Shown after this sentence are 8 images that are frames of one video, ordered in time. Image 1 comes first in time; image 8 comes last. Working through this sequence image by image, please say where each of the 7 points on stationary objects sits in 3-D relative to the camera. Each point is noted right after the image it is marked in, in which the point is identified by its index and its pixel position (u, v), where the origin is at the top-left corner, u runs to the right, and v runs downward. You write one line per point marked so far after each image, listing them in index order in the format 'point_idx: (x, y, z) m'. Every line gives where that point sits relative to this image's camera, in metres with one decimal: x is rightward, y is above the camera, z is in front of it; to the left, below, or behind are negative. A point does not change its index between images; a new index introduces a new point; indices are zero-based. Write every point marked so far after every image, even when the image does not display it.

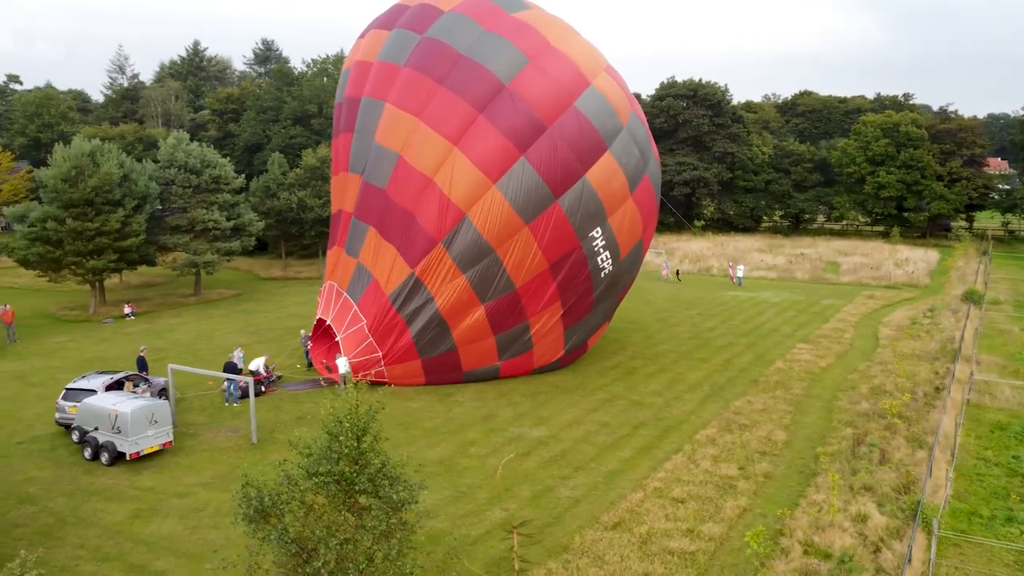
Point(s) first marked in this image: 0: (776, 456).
0: (+4.5, -2.9, +11.6) m
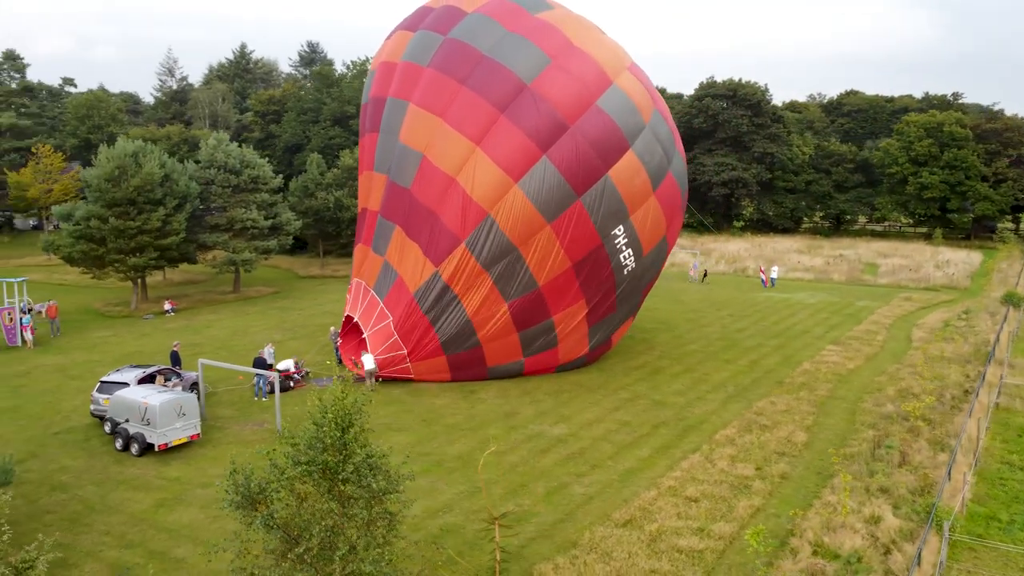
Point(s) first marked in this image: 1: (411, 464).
0: (+4.8, -2.9, +11.5) m
1: (-1.9, -3.4, +13.0) m
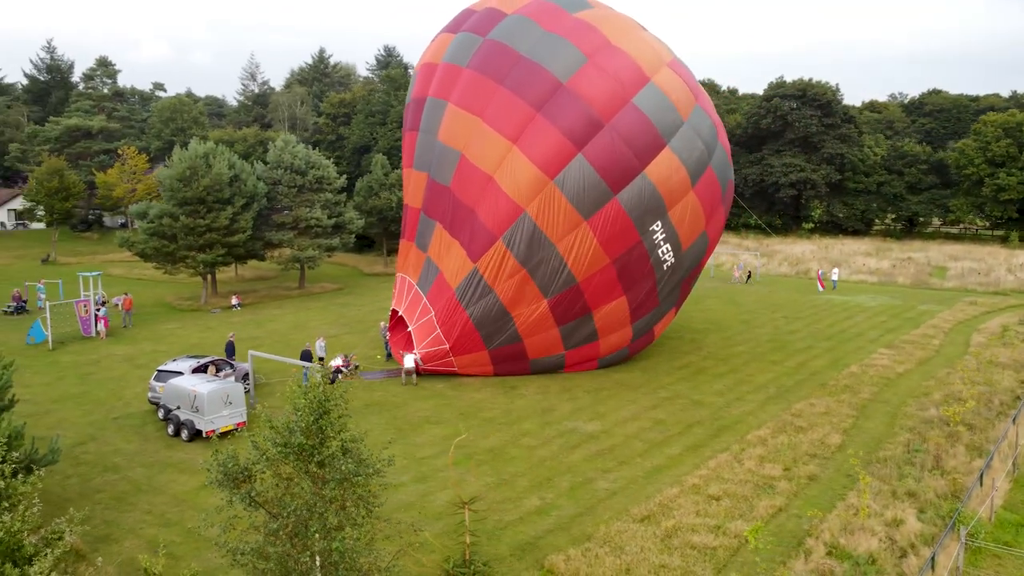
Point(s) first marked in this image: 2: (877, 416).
0: (+5.2, -2.8, +11.3) m
1: (-1.3, -3.3, +13.3) m
2: (+7.7, -2.7, +14.2) m
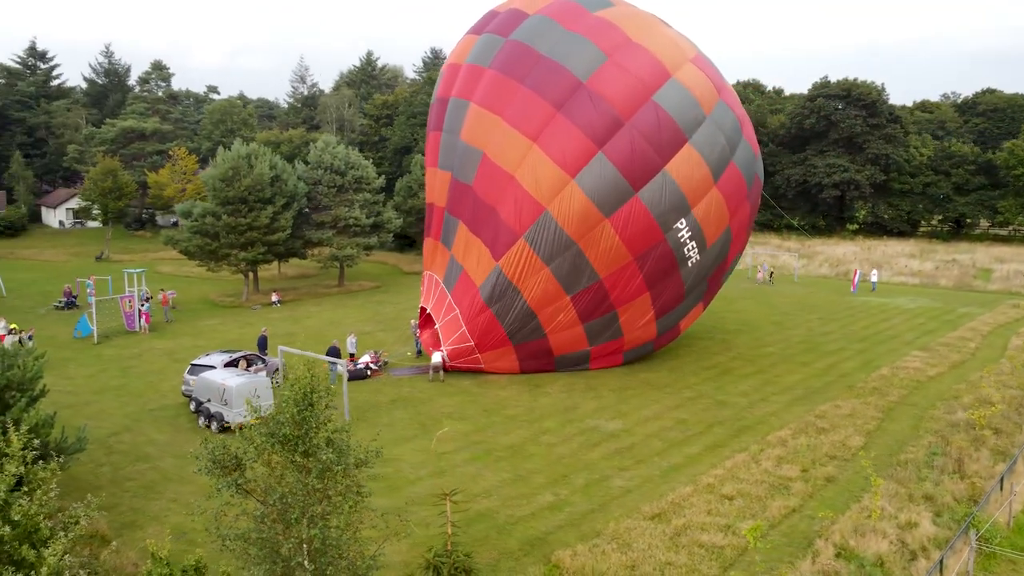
0: (+5.5, -2.8, +11.1) m
1: (-1.0, -3.2, +13.5) m
2: (+8.1, -2.7, +13.9) m
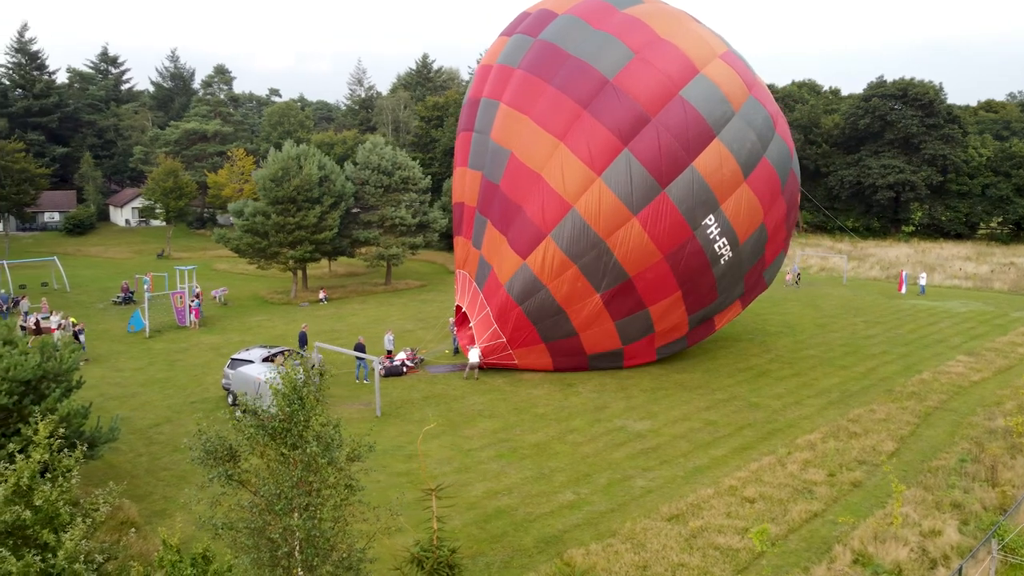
0: (+5.8, -2.8, +10.8) m
1: (-0.5, -3.2, +13.6) m
2: (+8.6, -2.7, +13.5) m
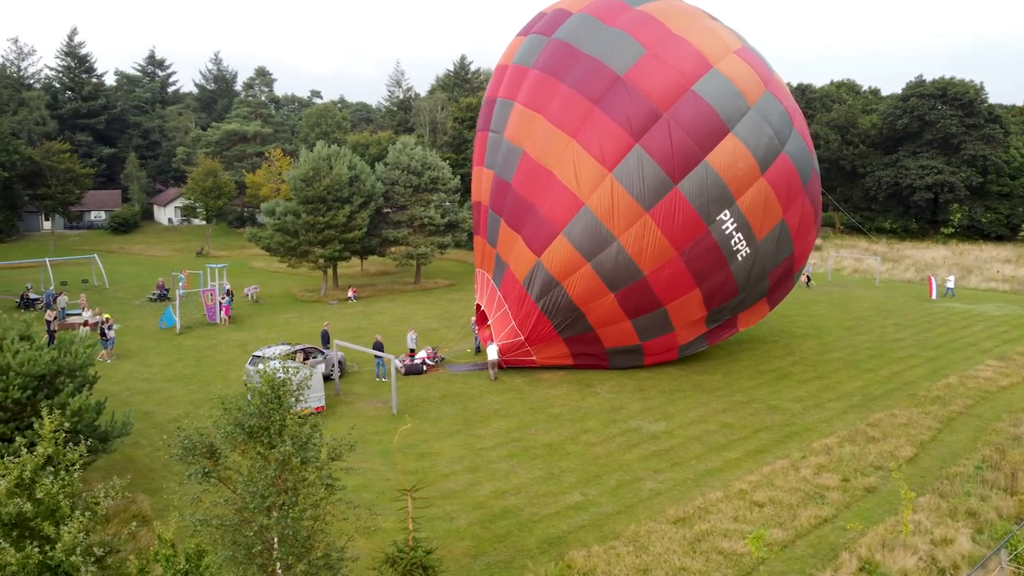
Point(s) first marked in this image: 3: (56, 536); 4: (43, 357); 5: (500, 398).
0: (+5.9, -2.9, +10.5) m
1: (-0.3, -3.2, +13.6) m
2: (+8.8, -2.8, +13.1) m
3: (-4.3, -2.3, +6.4) m
4: (-7.1, -1.0, +10.2) m
5: (-0.3, -2.6, +16.2) m
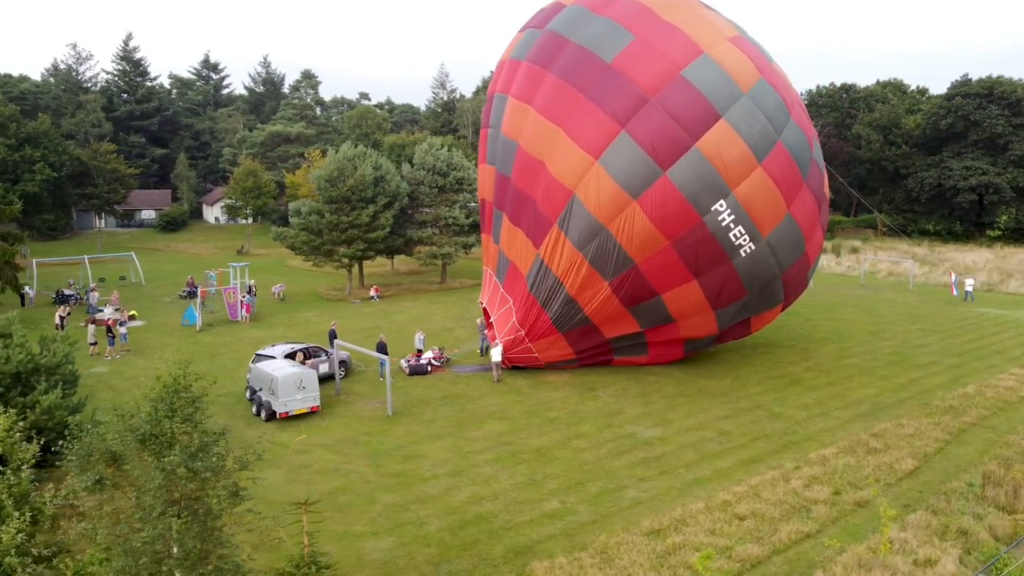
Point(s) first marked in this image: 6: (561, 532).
0: (+5.5, -2.9, +10.0) m
1: (-0.5, -3.2, +13.3) m
2: (+8.5, -2.8, +12.4) m
3: (-4.8, -2.3, +6.2) m
4: (-7.4, -1.0, +10.2) m
5: (-0.5, -2.6, +15.9) m
6: (+0.7, -3.3, +9.2) m
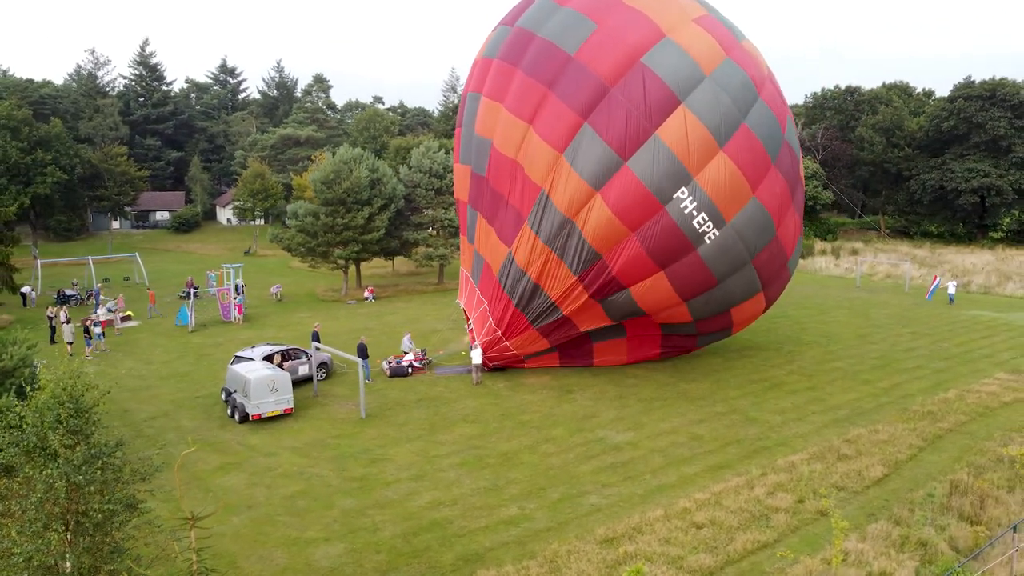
0: (+4.9, -2.9, +9.7) m
1: (-1.2, -3.2, +13.0) m
2: (+7.9, -2.9, +12.1) m
3: (-5.5, -2.2, +6.0) m
4: (-8.1, -0.9, +9.9) m
5: (-1.1, -2.7, +15.7) m
6: (0.0, -3.3, +9.0) m
